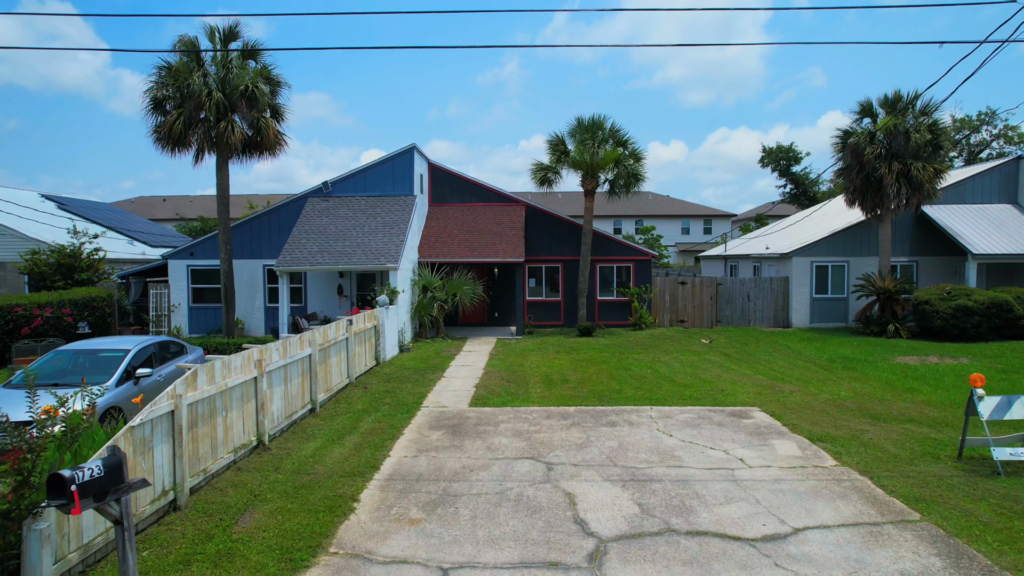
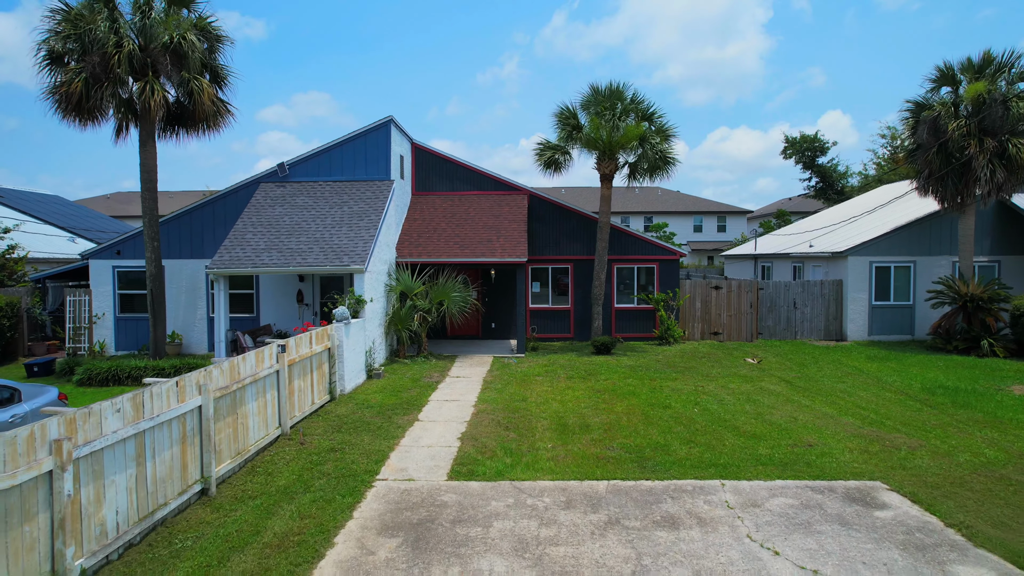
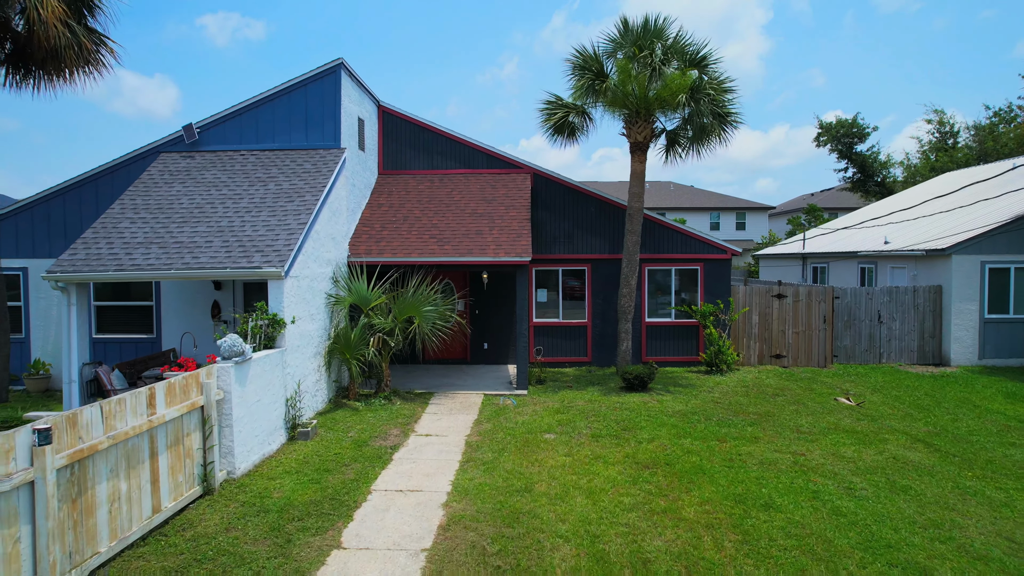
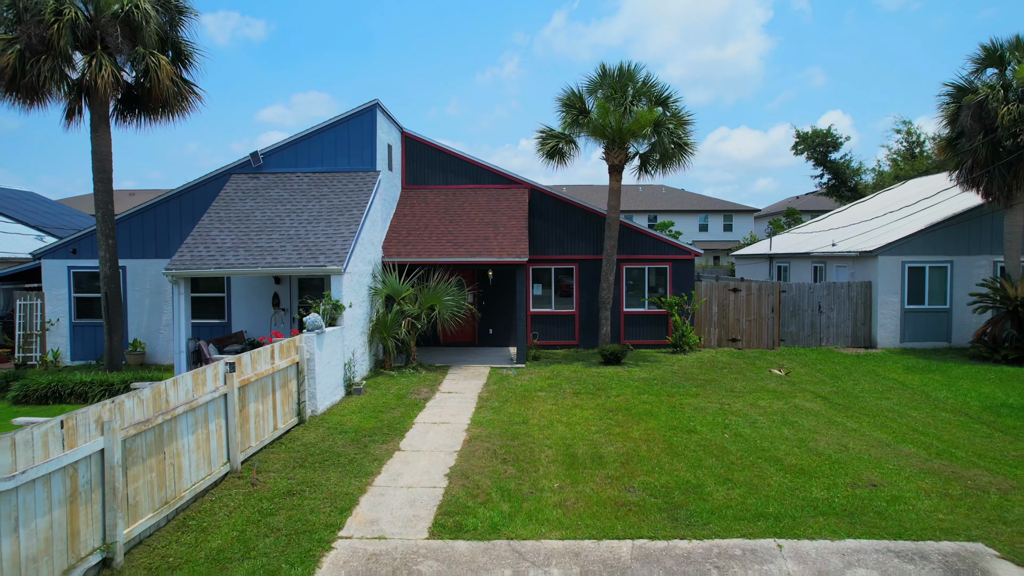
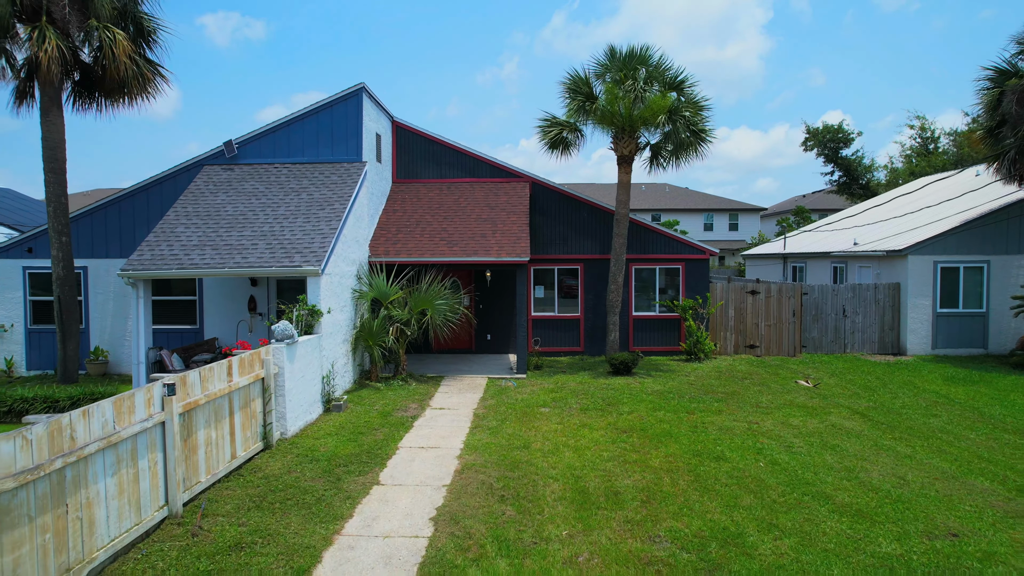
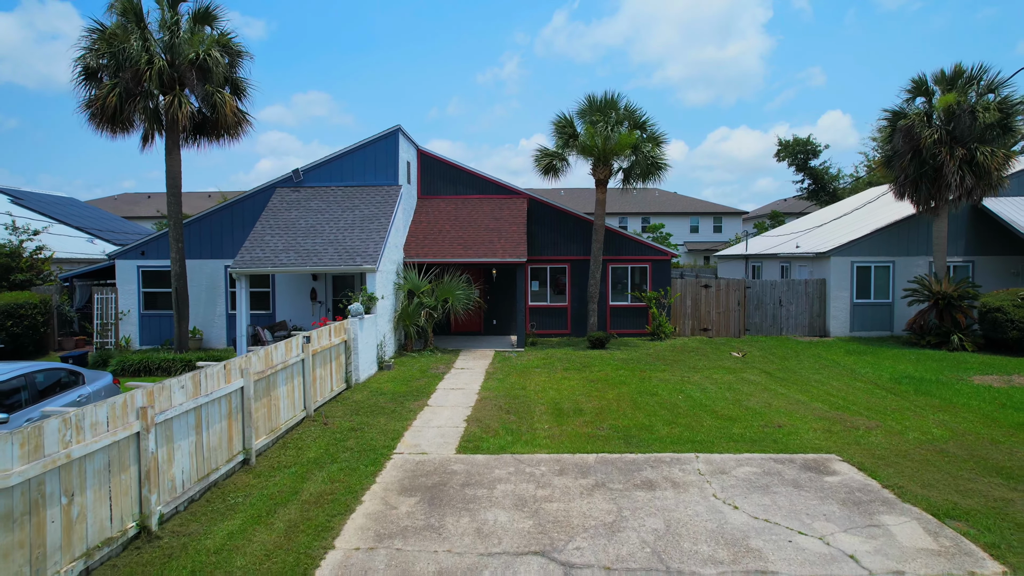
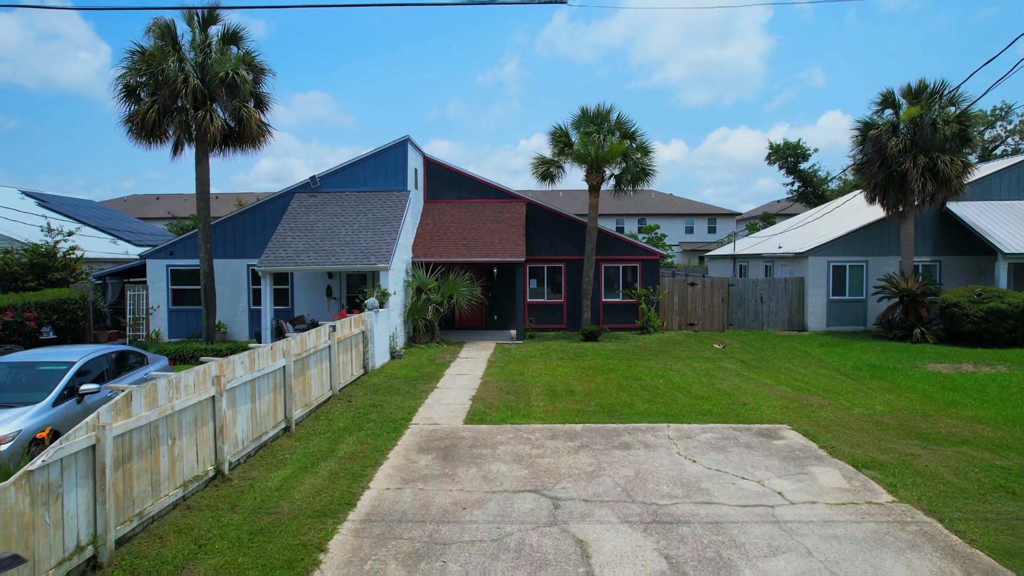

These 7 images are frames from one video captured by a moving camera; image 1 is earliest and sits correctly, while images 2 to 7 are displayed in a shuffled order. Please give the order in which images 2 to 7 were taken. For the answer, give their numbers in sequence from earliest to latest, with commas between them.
7, 6, 2, 4, 5, 3
